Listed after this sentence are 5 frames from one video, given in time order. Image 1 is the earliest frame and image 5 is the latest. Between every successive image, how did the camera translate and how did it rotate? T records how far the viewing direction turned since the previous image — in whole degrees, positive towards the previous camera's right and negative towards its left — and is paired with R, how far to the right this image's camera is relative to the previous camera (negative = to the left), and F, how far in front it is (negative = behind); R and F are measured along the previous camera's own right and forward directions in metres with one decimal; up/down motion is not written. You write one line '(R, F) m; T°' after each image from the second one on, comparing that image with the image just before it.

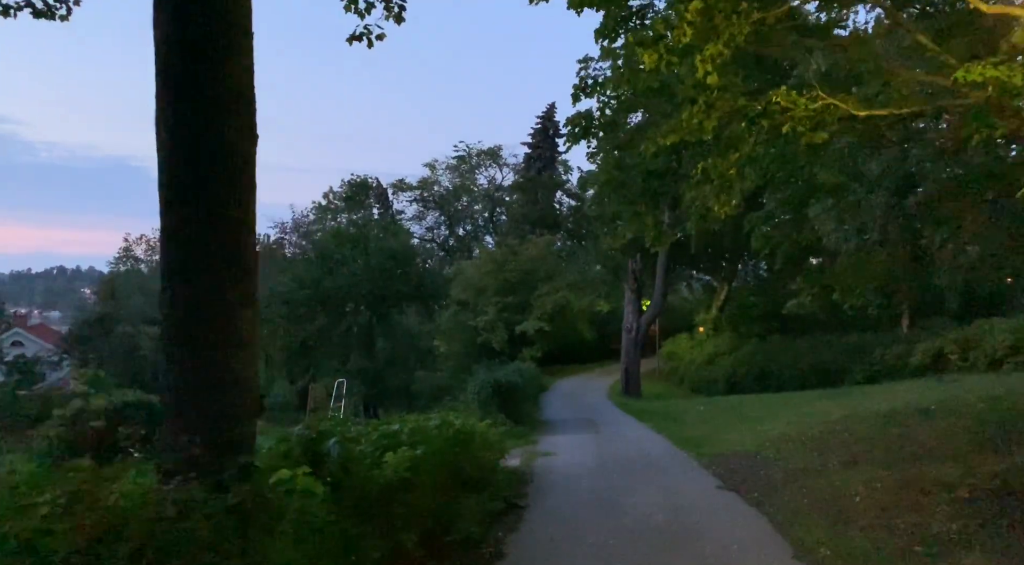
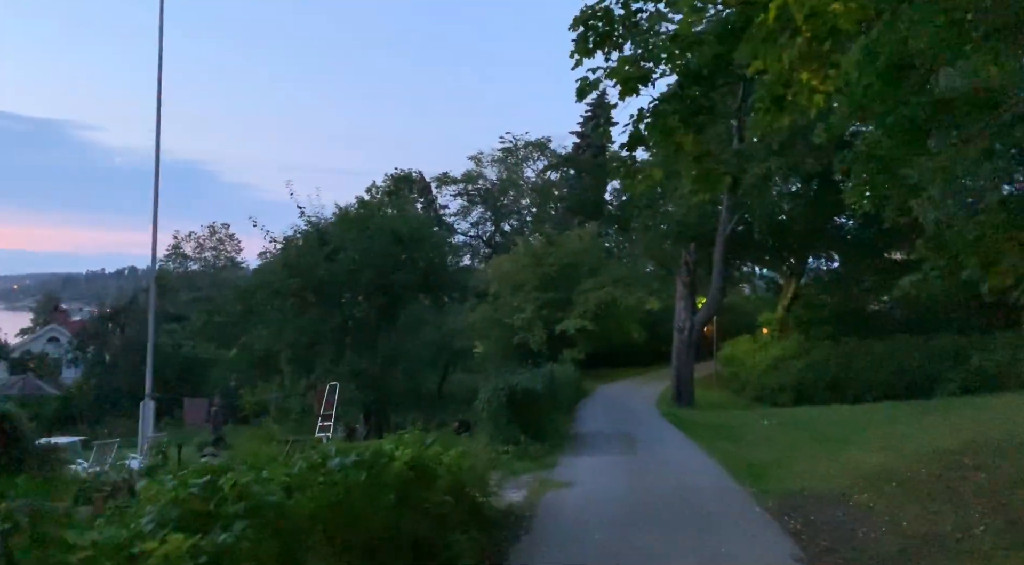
(+0.6, +4.1) m; -3°
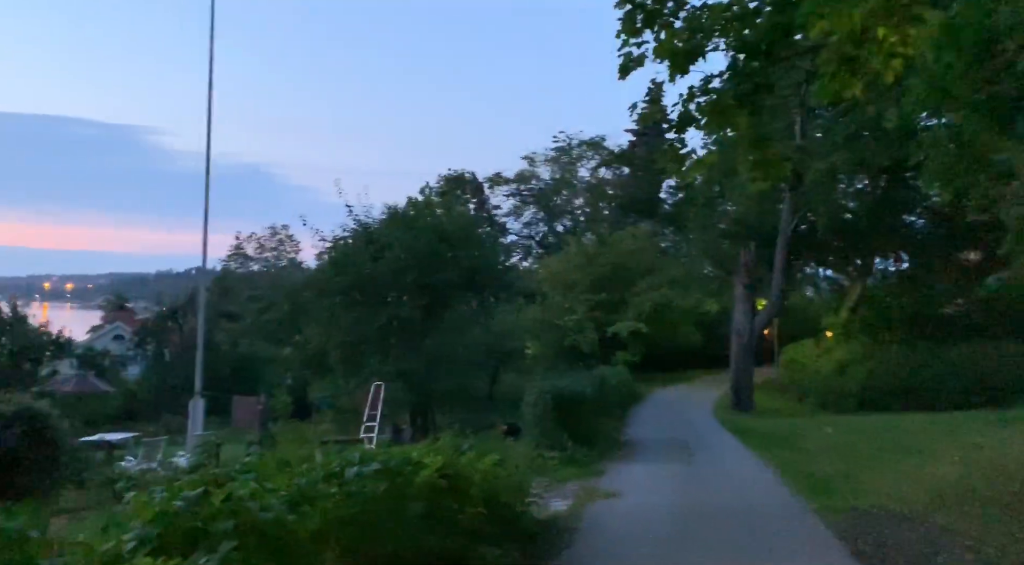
(+0.1, +0.7) m; -3°
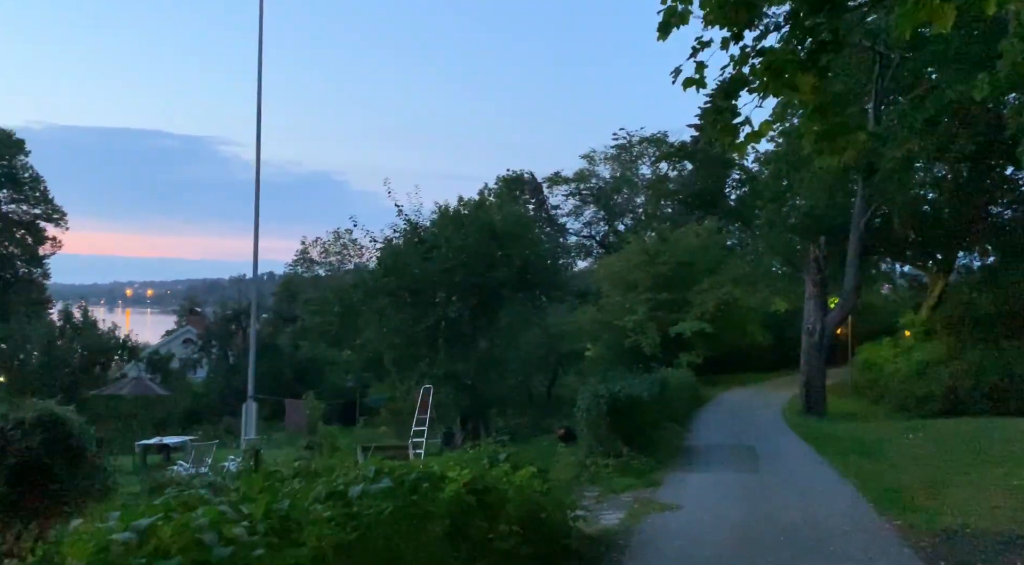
(+0.2, +0.9) m; -3°
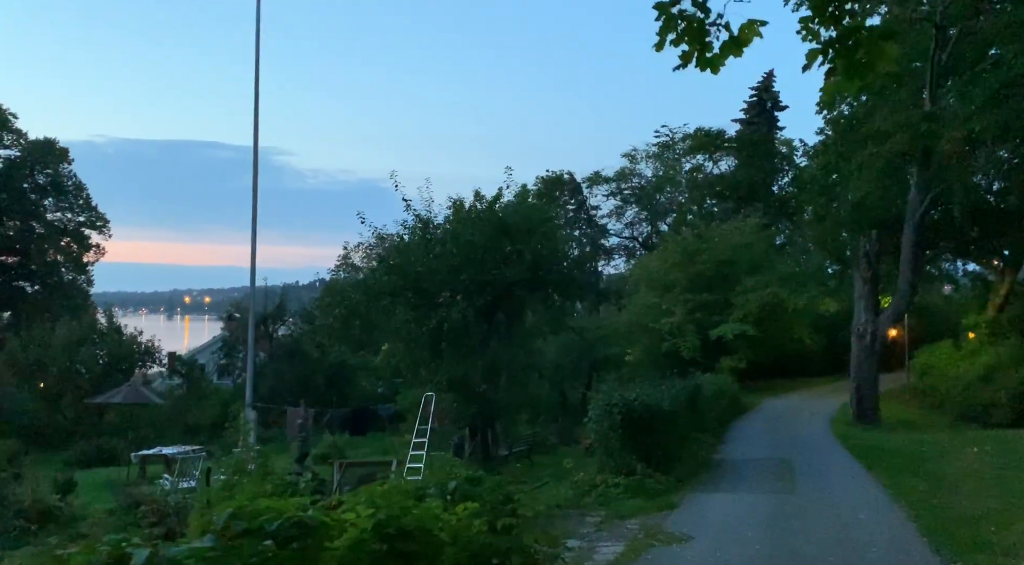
(+0.6, +2.1) m; -2°
